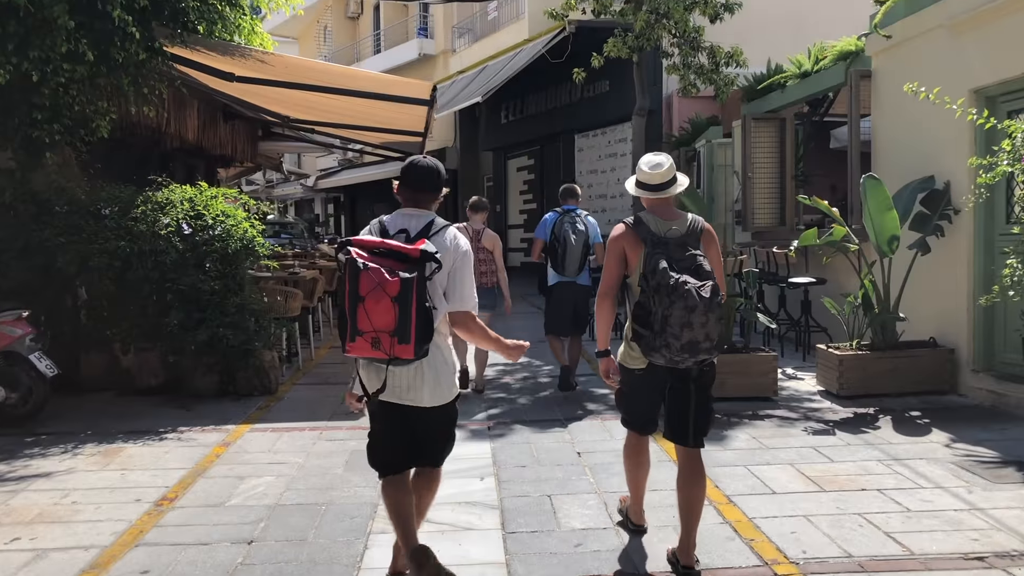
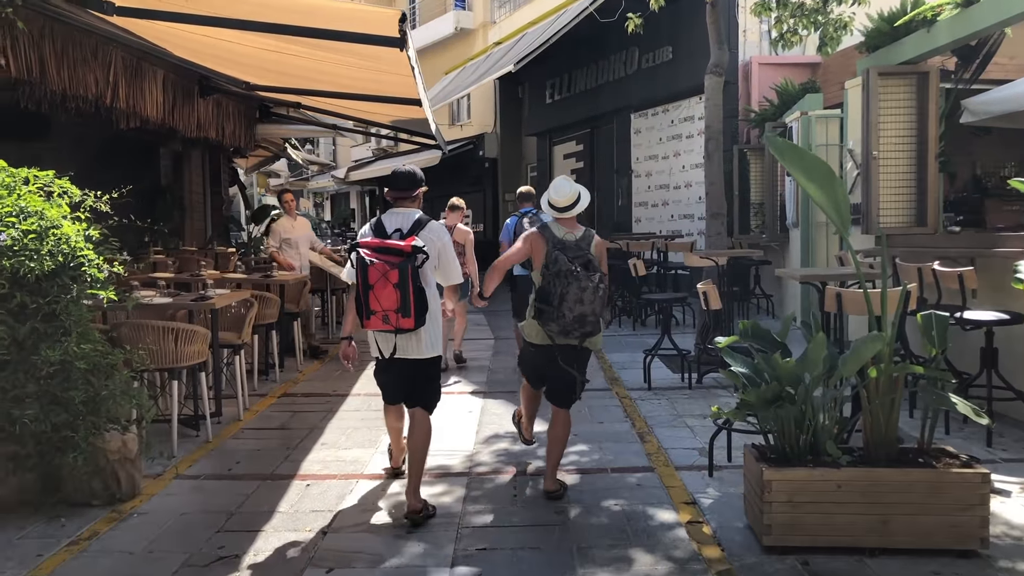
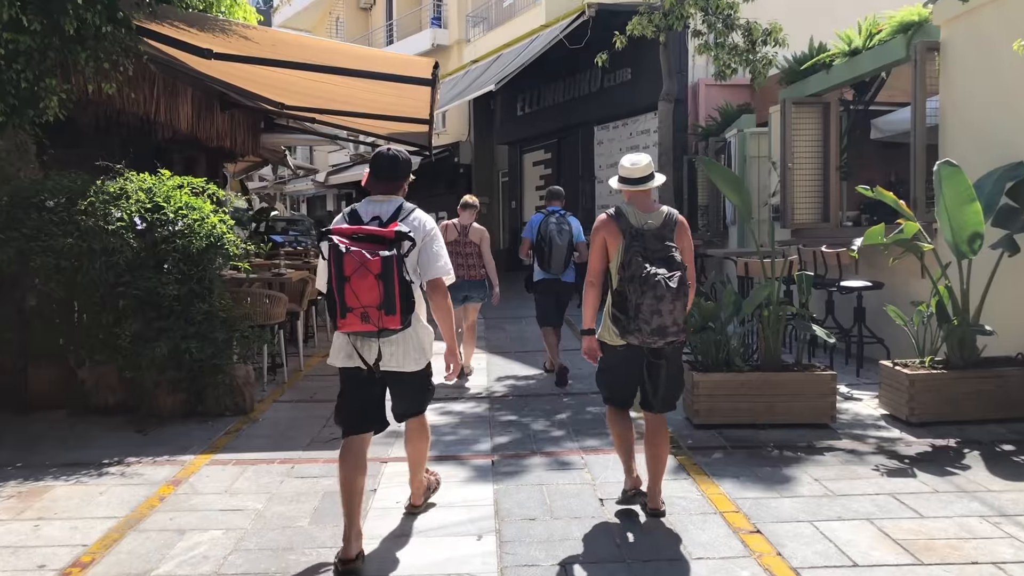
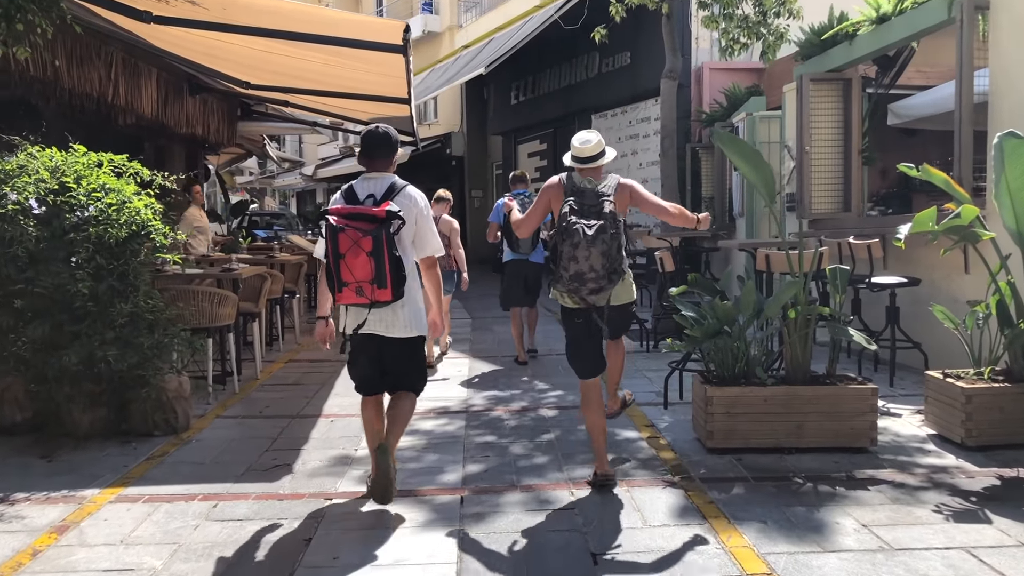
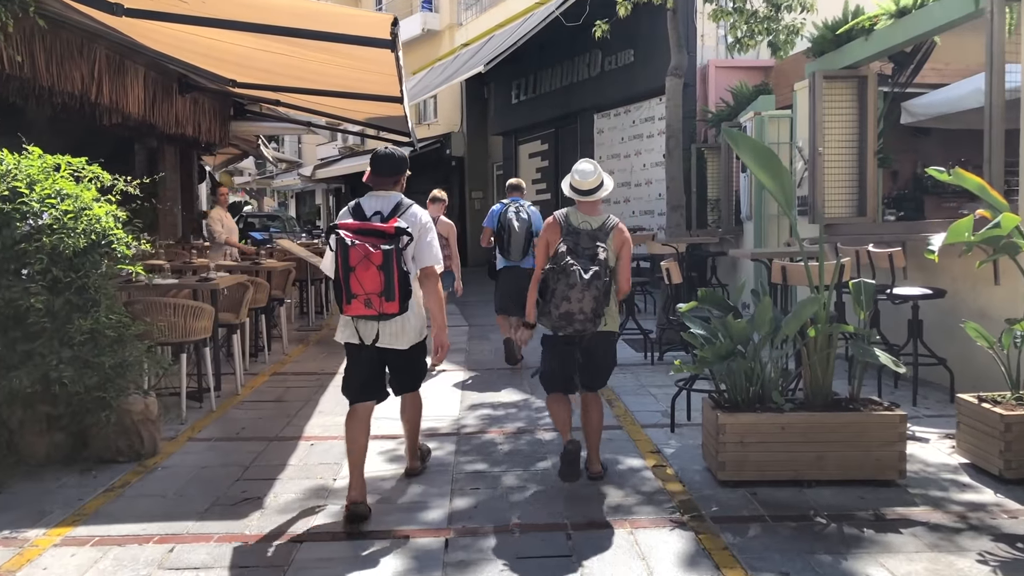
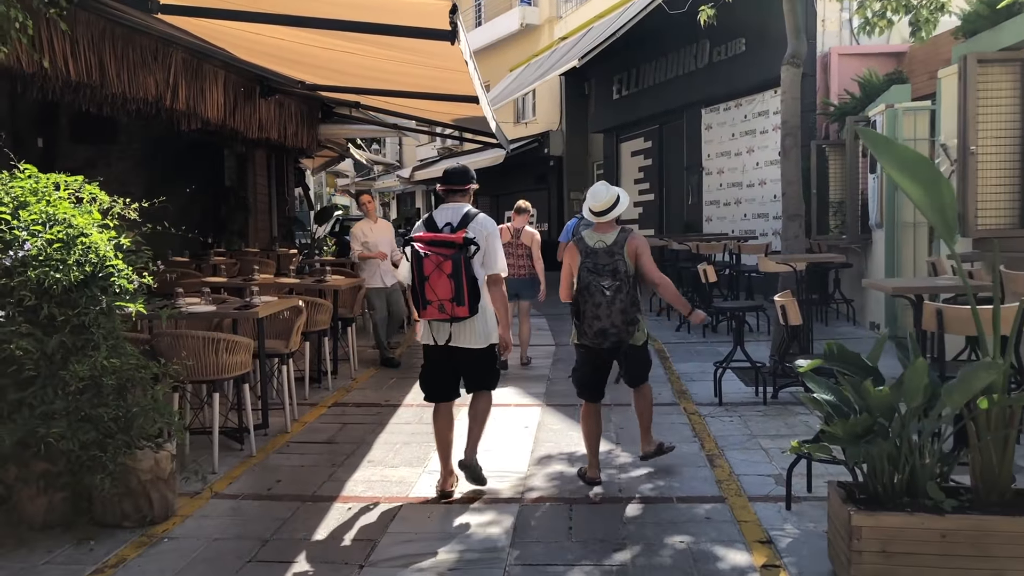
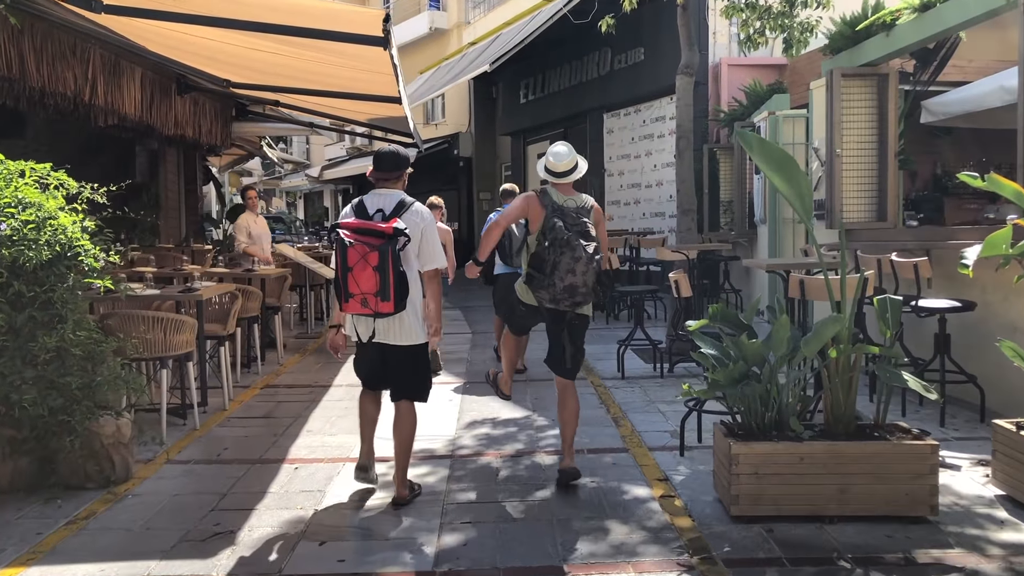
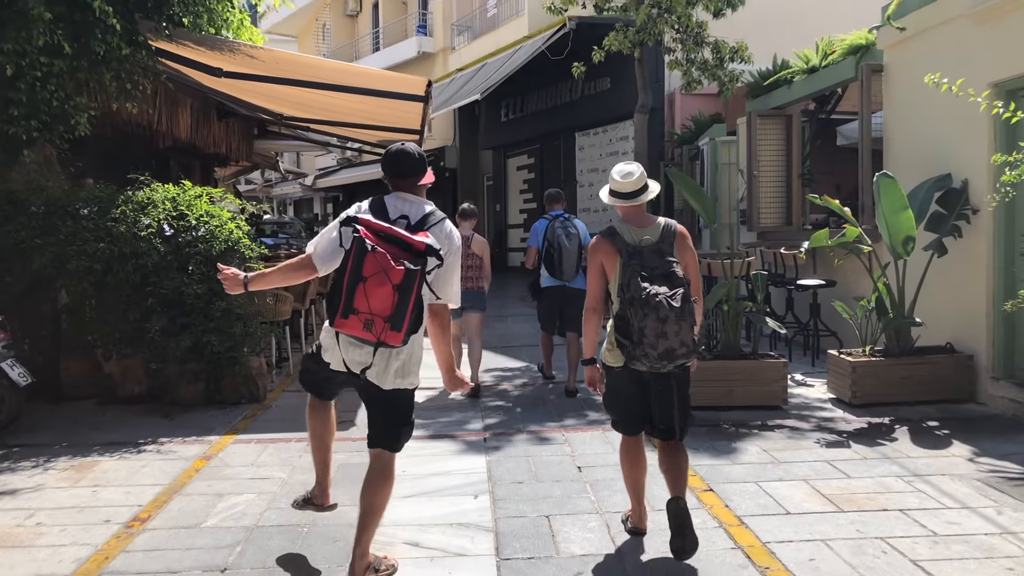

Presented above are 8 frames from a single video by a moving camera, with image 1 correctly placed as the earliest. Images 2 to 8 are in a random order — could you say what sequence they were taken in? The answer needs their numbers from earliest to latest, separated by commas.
8, 3, 4, 5, 7, 2, 6
